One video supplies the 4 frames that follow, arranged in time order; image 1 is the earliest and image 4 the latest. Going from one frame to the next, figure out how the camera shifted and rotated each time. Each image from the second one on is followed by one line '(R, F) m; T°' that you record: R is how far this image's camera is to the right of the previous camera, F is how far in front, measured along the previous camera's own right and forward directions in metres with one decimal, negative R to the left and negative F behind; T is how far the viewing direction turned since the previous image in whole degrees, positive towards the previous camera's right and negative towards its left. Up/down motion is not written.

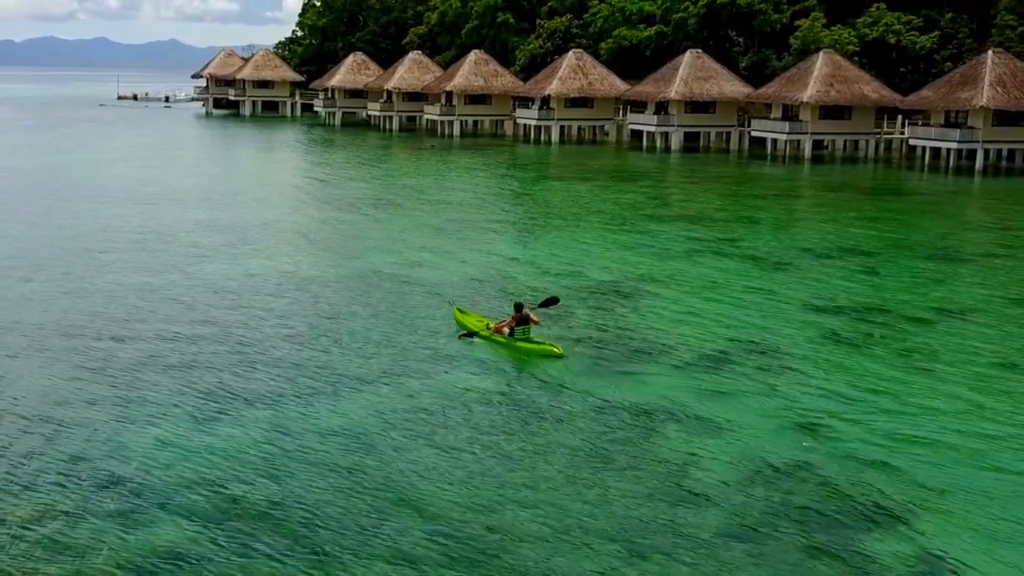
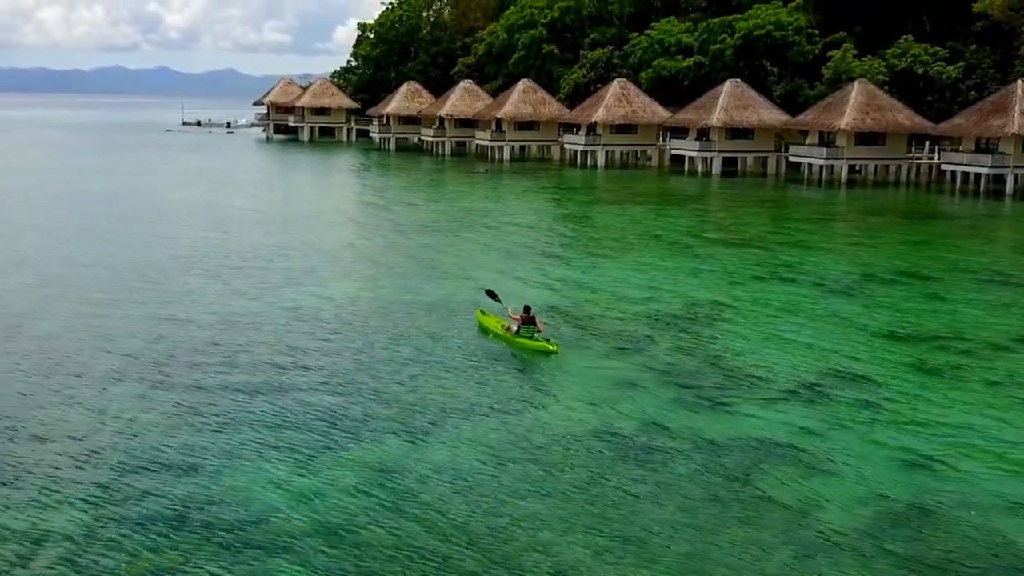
(-3.5, -0.6) m; 0°
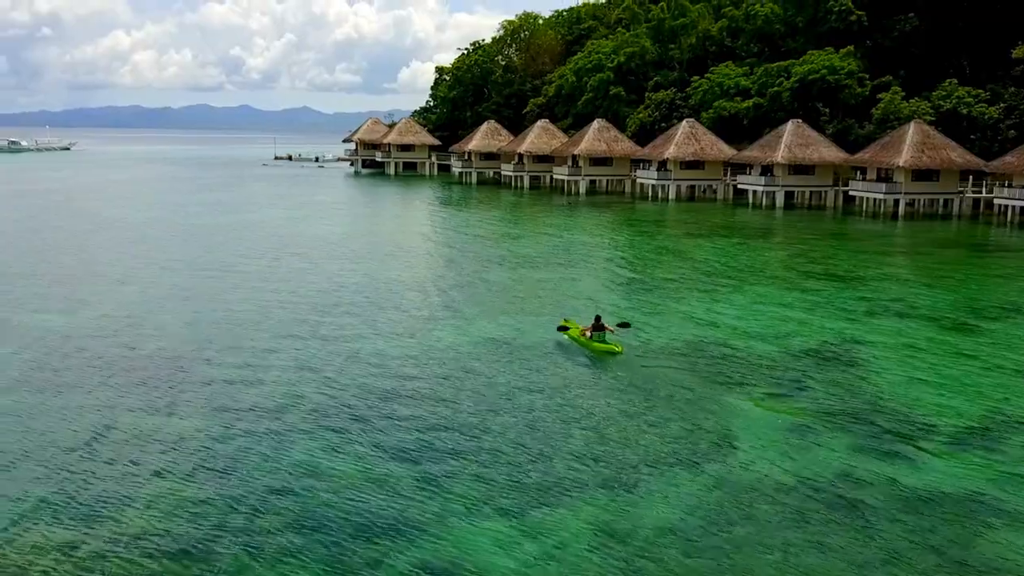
(-6.1, -0.9) m; 0°
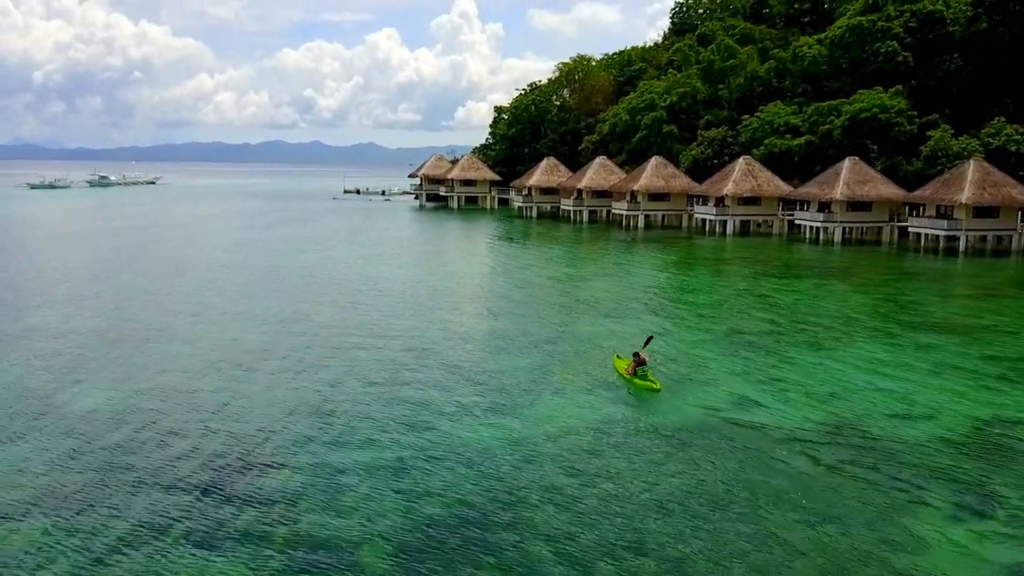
(-3.9, -0.8) m; -2°
